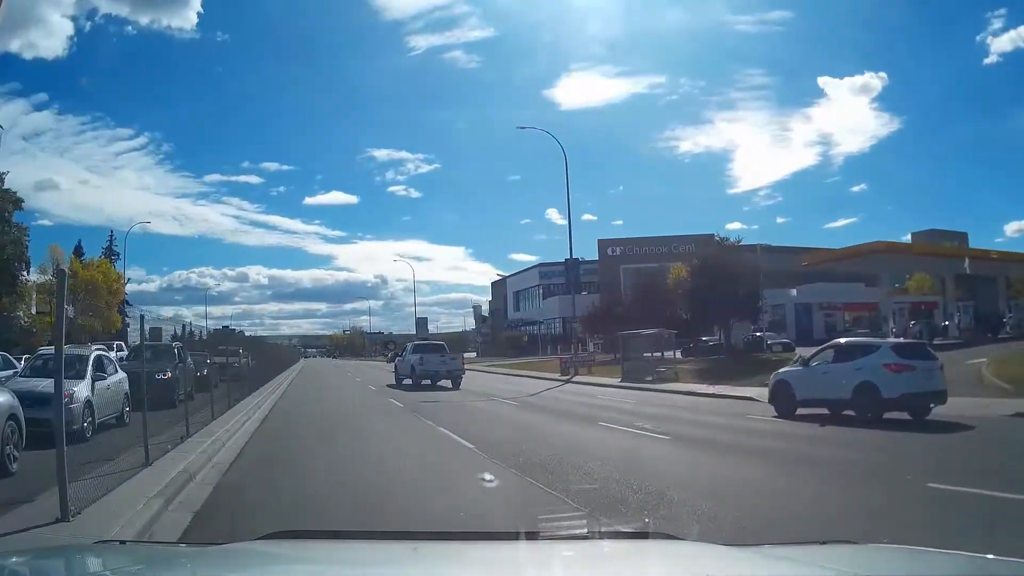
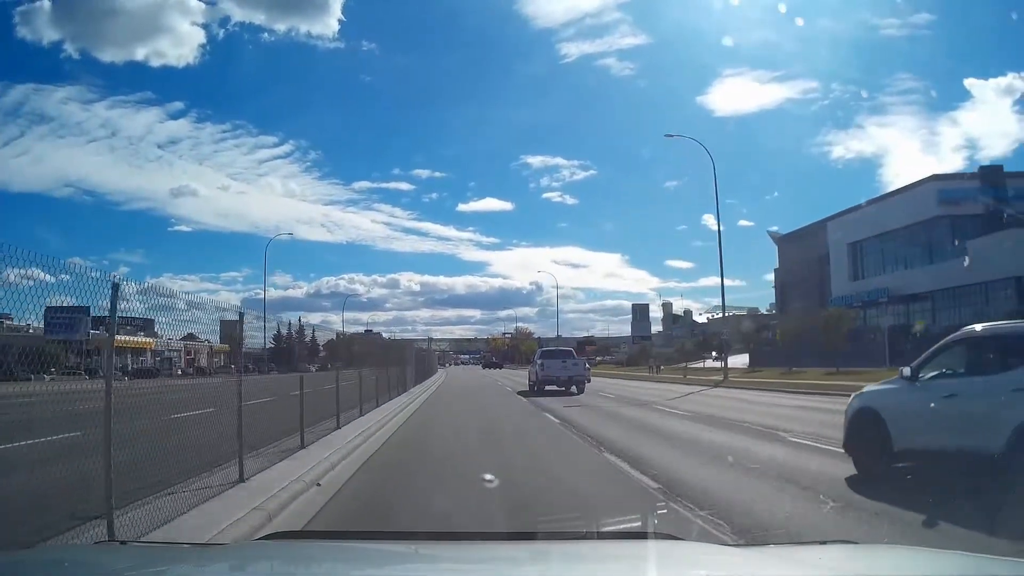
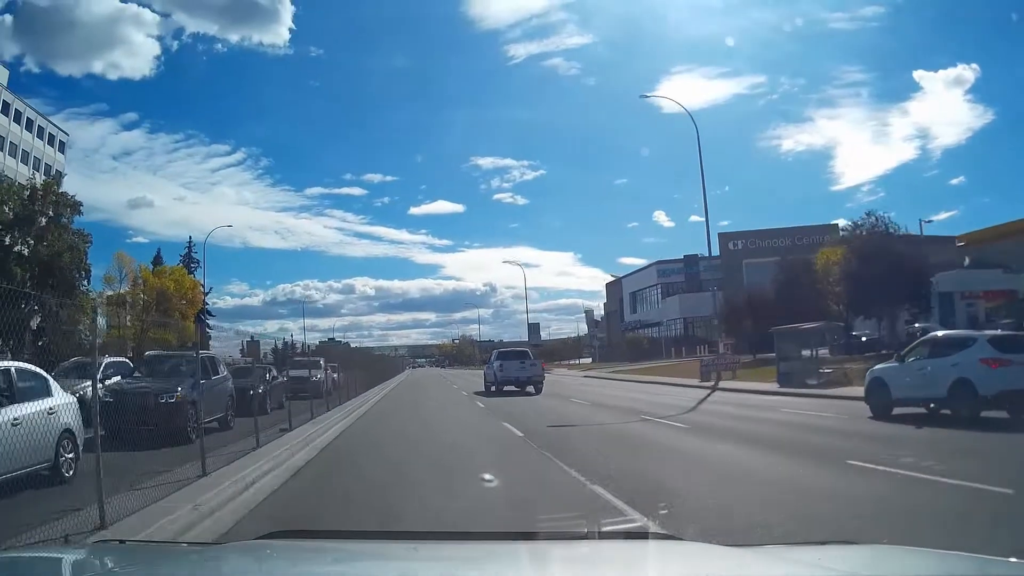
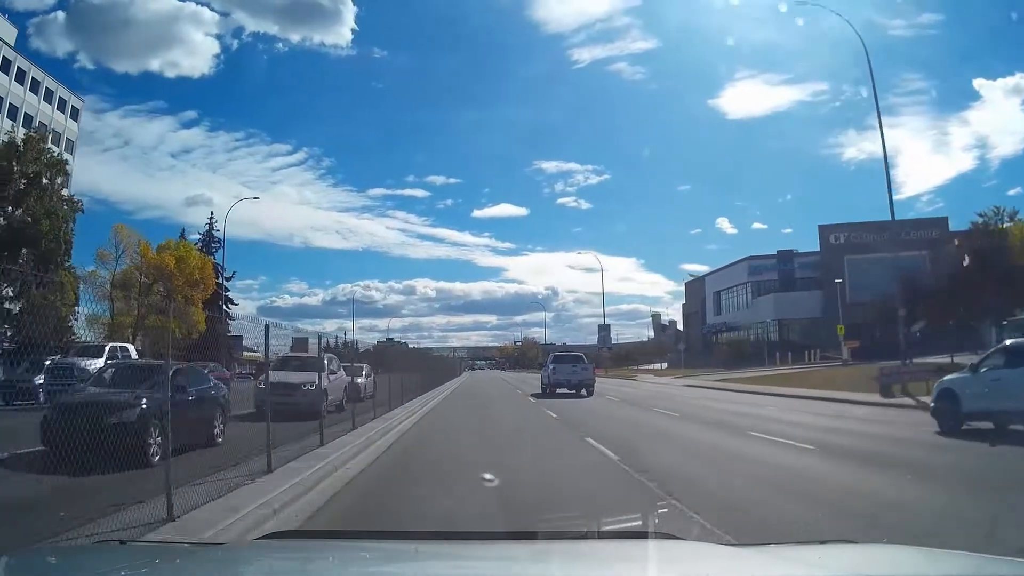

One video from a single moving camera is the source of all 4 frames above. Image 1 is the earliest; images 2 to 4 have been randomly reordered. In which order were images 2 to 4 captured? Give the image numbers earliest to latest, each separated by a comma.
3, 4, 2
